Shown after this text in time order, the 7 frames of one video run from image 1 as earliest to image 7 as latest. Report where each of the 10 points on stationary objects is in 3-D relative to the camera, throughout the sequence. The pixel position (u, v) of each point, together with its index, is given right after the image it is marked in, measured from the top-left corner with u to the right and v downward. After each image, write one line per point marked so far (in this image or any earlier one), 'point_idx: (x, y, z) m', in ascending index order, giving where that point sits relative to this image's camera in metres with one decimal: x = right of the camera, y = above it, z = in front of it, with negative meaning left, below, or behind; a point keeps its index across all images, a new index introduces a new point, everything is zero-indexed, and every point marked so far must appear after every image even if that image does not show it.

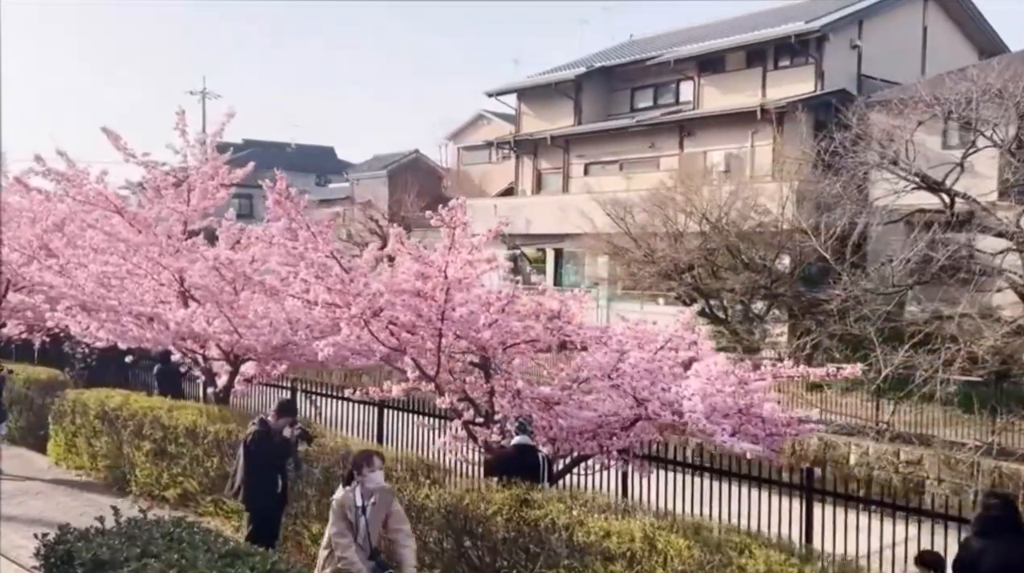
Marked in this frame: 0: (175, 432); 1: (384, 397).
0: (-3.2, -1.4, +10.0) m
1: (-1.1, -0.9, +8.8) m
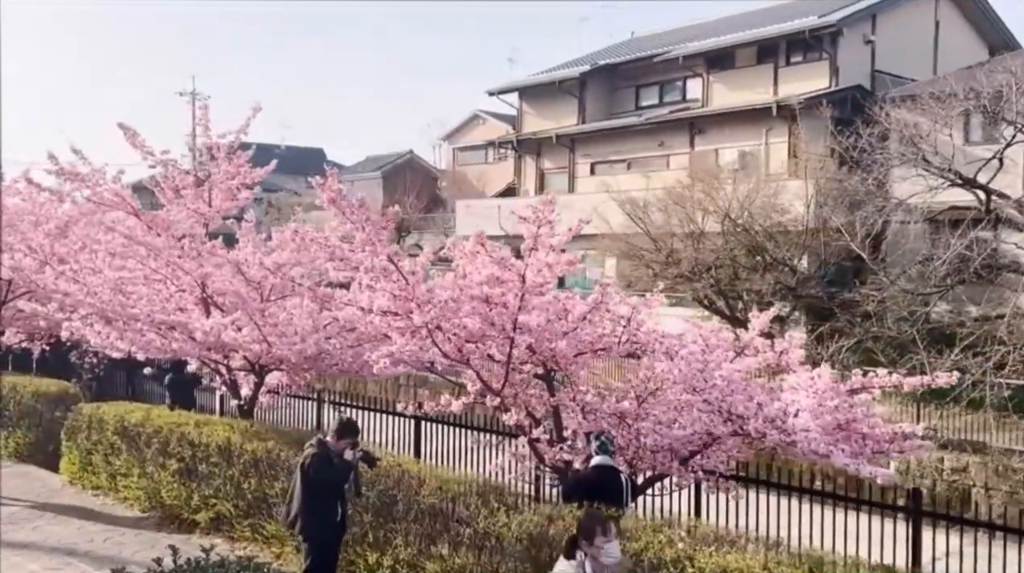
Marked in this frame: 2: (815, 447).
0: (-2.7, -1.5, +9.3) m
1: (-0.5, -1.0, +8.1) m
2: (+1.9, -1.0, +6.5) m
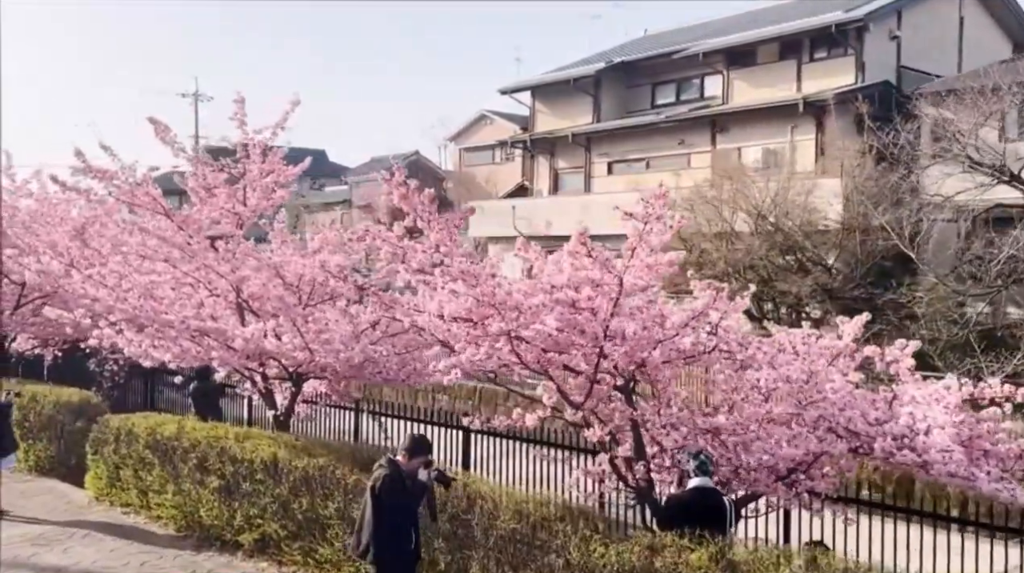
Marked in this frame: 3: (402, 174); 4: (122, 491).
0: (-2.1, -1.5, +8.7) m
1: (0.0, -1.0, +7.5) m
2: (+2.5, -1.0, +5.9) m
3: (-0.7, +0.7, +7.1) m
4: (-3.9, -2.0, +10.4) m
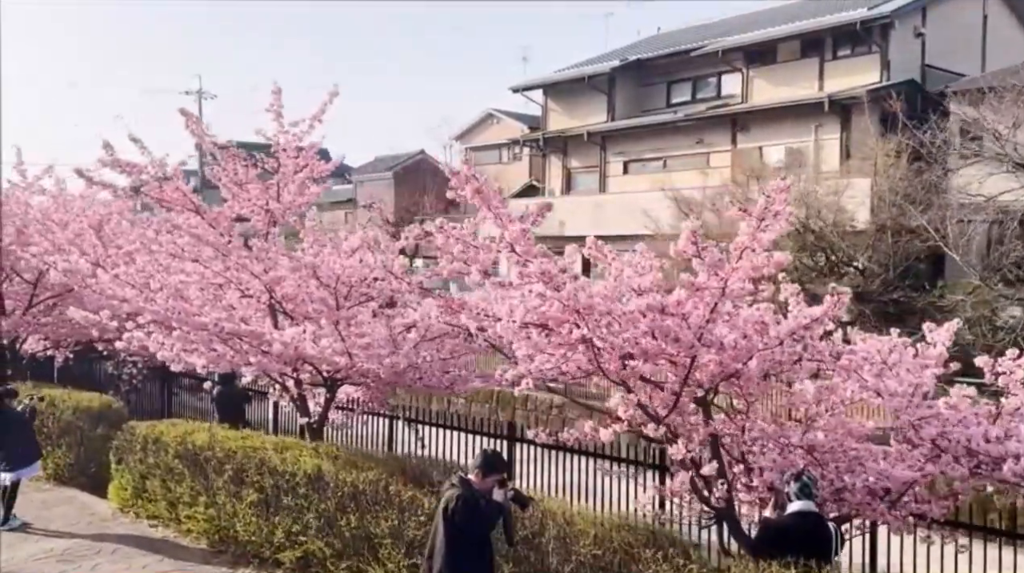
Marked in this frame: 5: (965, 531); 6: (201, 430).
0: (-1.7, -1.5, +8.1) m
1: (+0.5, -1.0, +6.9) m
2: (+2.9, -1.1, +5.4) m
3: (-0.3, +0.7, +6.5) m
4: (-3.4, -2.0, +9.9) m
5: (+2.8, -1.5, +6.5) m
6: (-2.8, -1.3, +9.5) m
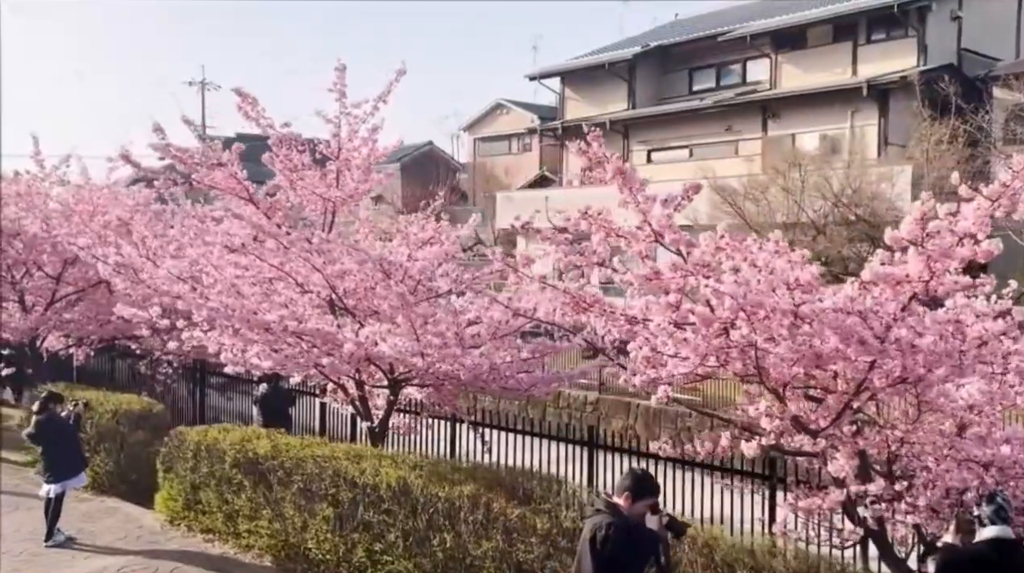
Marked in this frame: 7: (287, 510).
0: (-1.0, -1.5, +7.4) m
1: (+1.2, -1.0, +6.2) m
2: (+3.7, -1.0, +4.7) m
3: (+0.5, +0.8, +5.8) m
4: (-2.7, -2.0, +9.1) m
5: (+3.5, -1.5, +5.7) m
6: (-2.1, -1.3, +8.8) m
7: (-1.7, -1.7, +8.1) m
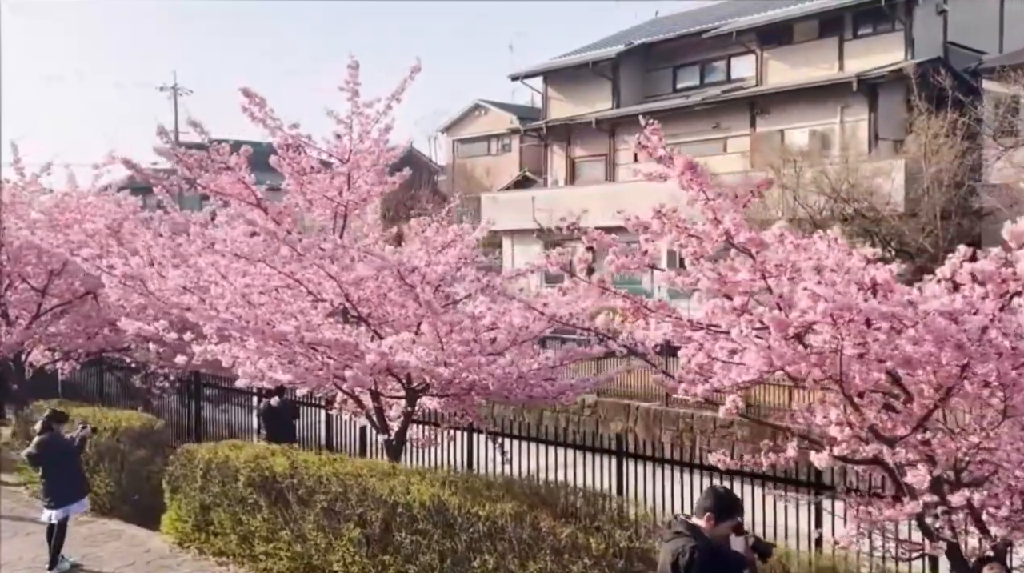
0: (-0.7, -1.5, +7.0) m
1: (+1.5, -1.0, +5.9) m
2: (+4.0, -1.0, +4.4) m
3: (+0.7, +0.7, +5.4) m
4: (-2.5, -2.1, +8.7) m
5: (+3.8, -1.4, +5.5) m
6: (-1.9, -1.3, +8.4) m
7: (-1.5, -1.8, +7.7) m
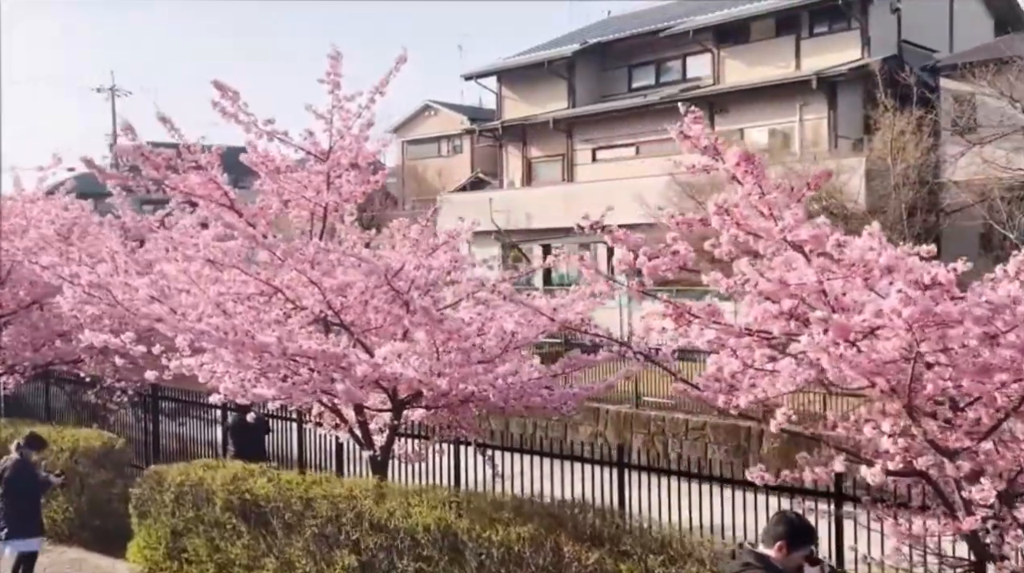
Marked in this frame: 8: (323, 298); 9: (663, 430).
0: (-0.6, -1.5, +6.5) m
1: (+1.6, -1.0, +5.4) m
2: (+4.2, -0.9, +4.1) m
3: (+0.8, +0.7, +5.0) m
4: (-2.5, -2.1, +8.0) m
5: (+4.0, -1.4, +5.1) m
6: (-1.9, -1.4, +7.8) m
7: (-1.5, -1.8, +7.1) m
8: (-1.4, -0.1, +7.8) m
9: (+2.4, -2.3, +16.4) m
